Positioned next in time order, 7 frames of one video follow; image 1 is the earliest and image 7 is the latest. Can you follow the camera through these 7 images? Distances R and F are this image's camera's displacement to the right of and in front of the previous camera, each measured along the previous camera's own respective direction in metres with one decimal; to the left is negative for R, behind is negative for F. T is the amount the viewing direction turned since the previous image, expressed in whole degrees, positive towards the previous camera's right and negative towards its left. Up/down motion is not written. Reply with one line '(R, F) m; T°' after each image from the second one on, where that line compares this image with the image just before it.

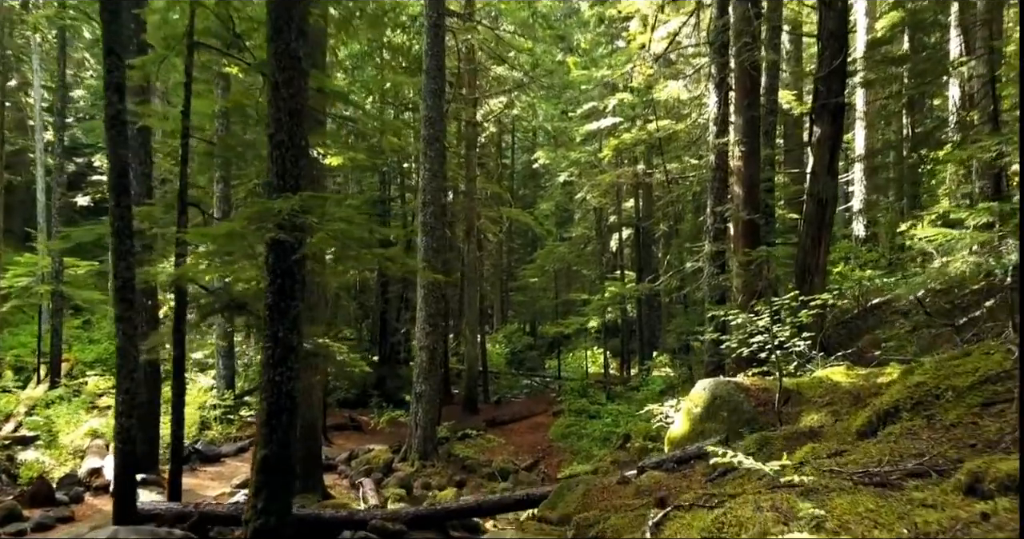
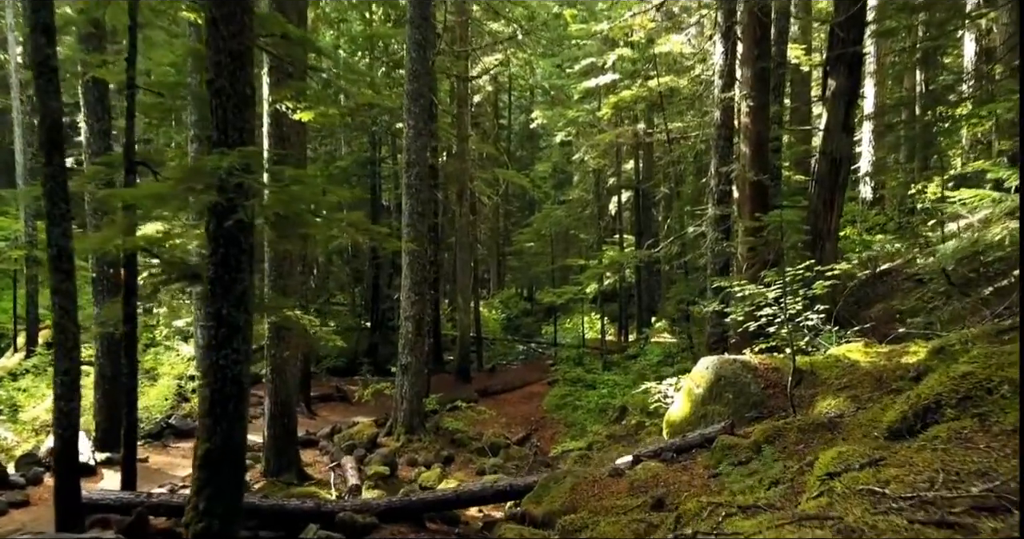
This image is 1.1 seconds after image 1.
(+0.2, +0.8) m; 0°
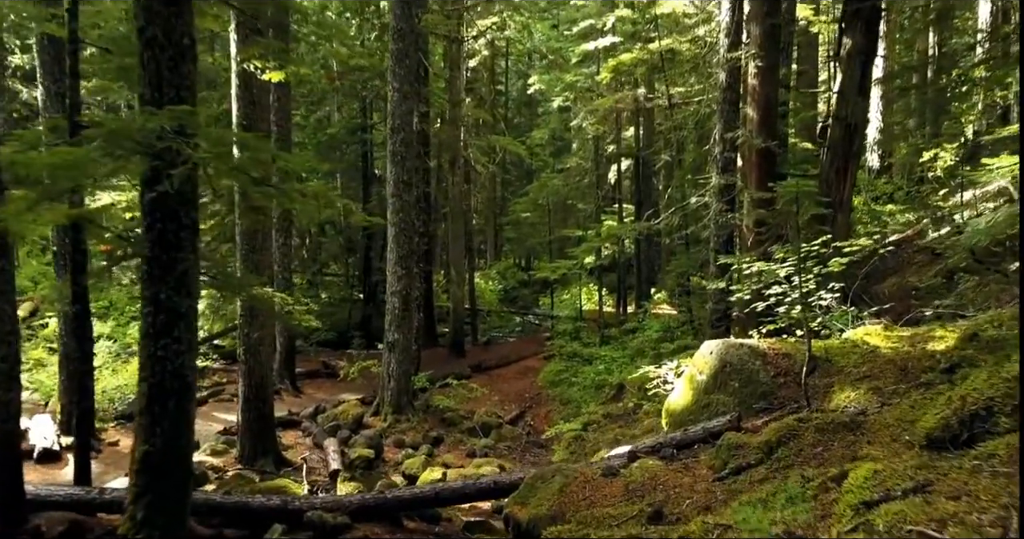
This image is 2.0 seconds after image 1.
(+0.1, +0.7) m; 0°
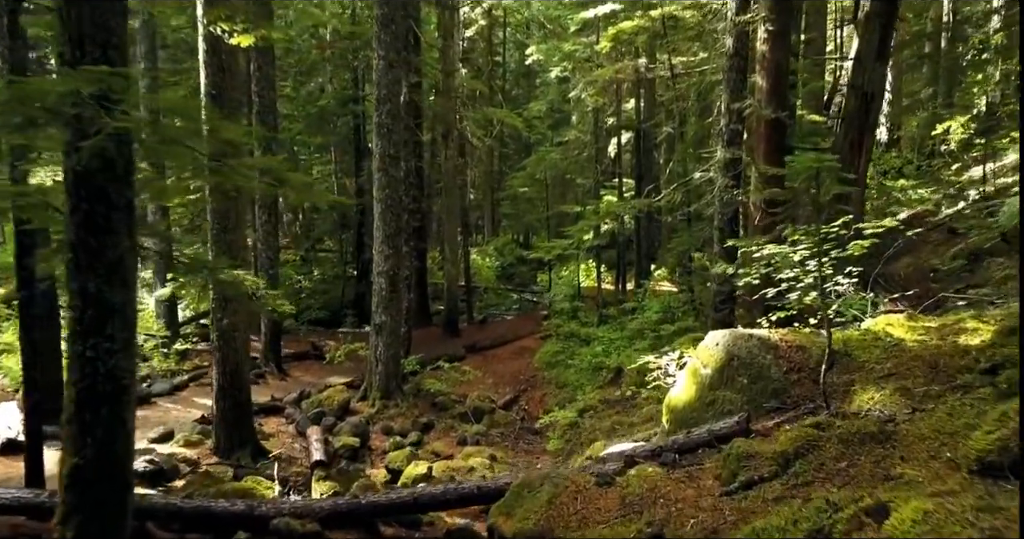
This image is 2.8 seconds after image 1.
(+0.1, +0.6) m; 0°
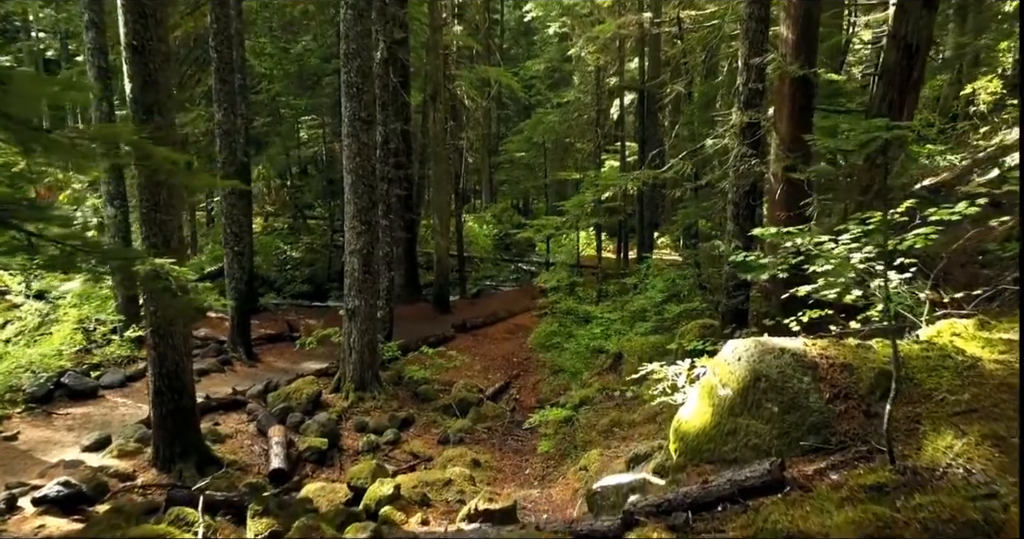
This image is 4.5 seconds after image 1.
(+0.2, +1.2) m; 0°
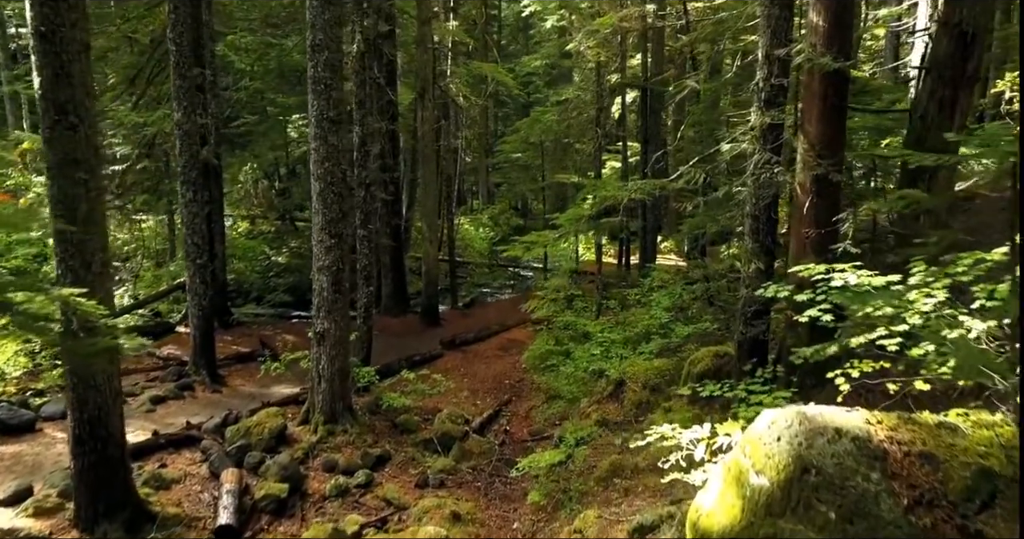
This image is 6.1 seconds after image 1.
(+0.2, +1.1) m; 0°
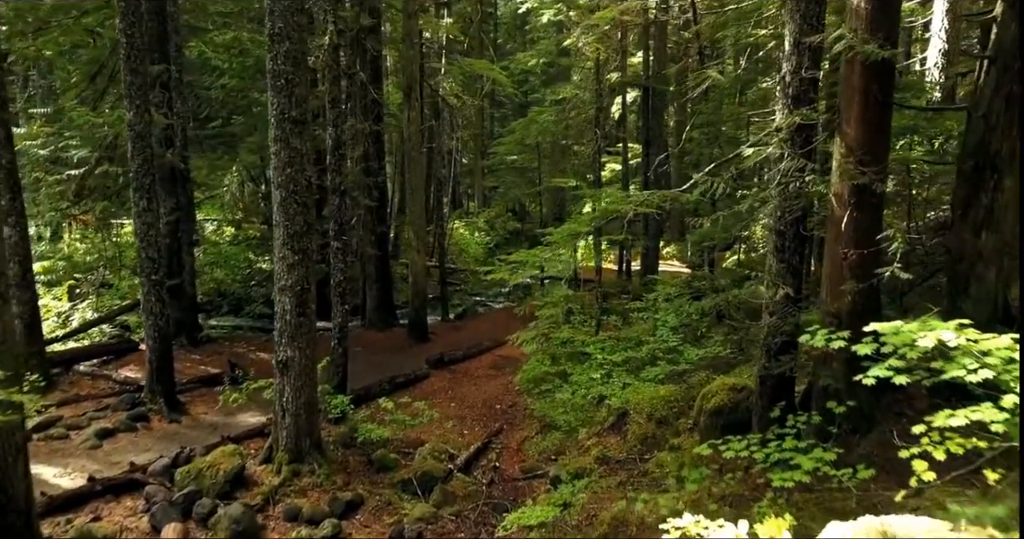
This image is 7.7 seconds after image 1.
(+0.1, +1.1) m; 0°
